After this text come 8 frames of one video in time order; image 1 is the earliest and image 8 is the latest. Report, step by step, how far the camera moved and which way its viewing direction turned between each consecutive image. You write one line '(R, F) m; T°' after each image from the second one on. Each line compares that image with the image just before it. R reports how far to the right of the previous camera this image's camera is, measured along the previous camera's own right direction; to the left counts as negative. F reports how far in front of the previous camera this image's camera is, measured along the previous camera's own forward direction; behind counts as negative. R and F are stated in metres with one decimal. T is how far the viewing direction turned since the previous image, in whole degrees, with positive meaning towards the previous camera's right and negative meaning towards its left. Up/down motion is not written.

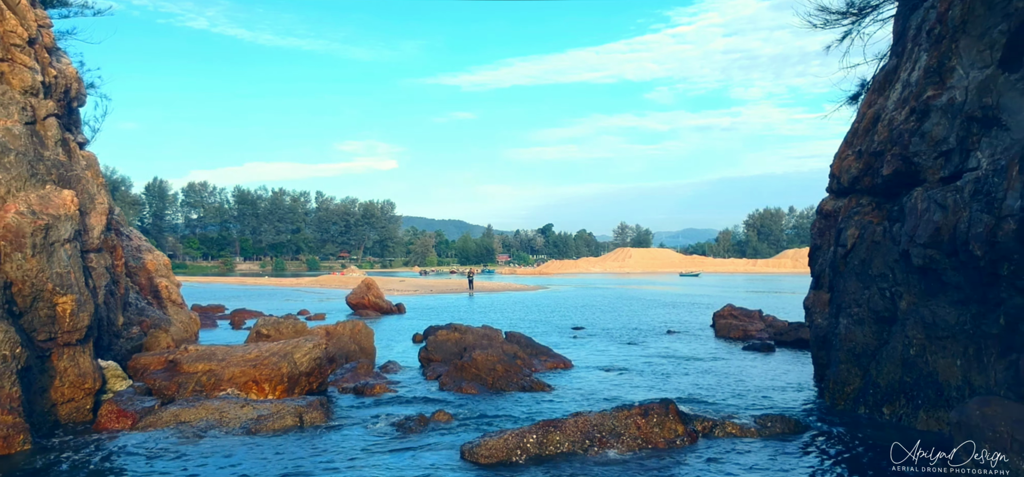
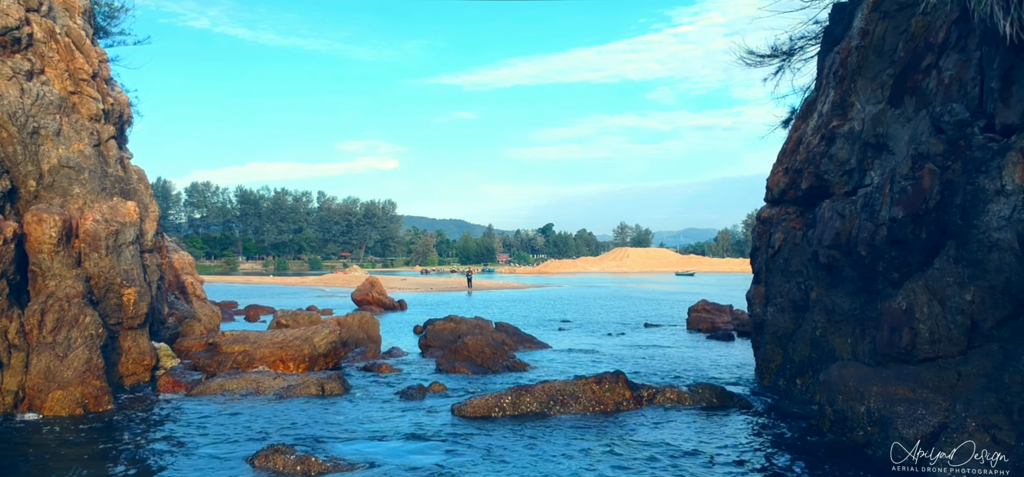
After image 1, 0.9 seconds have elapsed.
(+0.4, -3.2) m; 0°
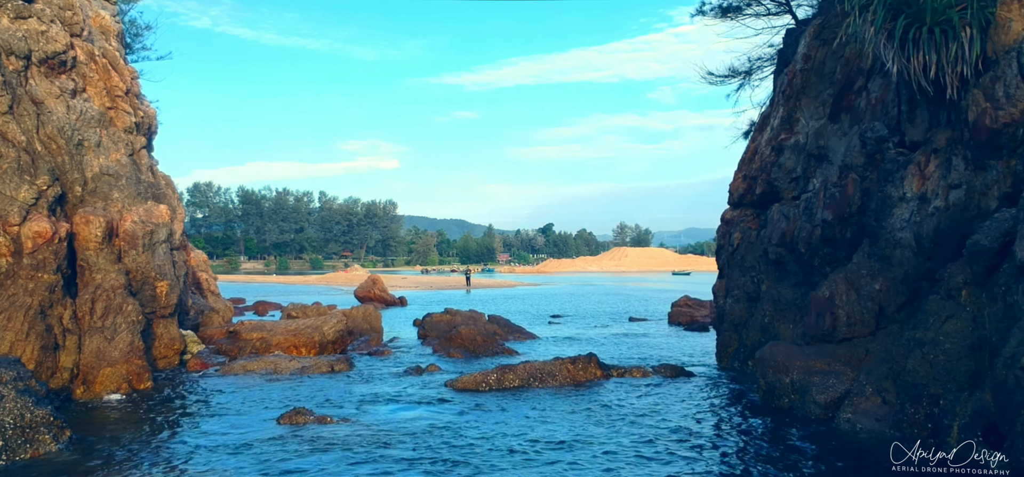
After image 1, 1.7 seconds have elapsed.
(+0.3, -2.4) m; 0°
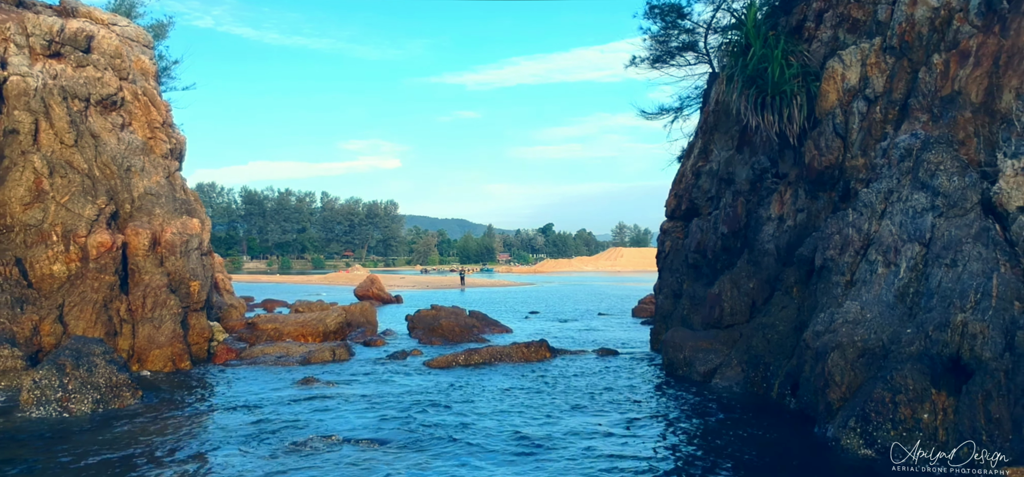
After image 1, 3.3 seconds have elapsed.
(+1.0, -4.5) m; 0°
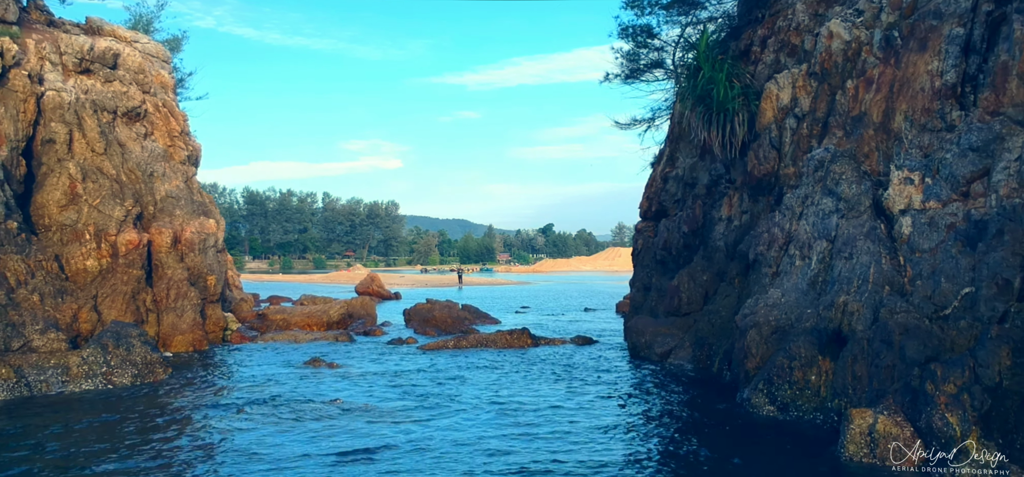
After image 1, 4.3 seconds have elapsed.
(+0.5, -2.6) m; 0°
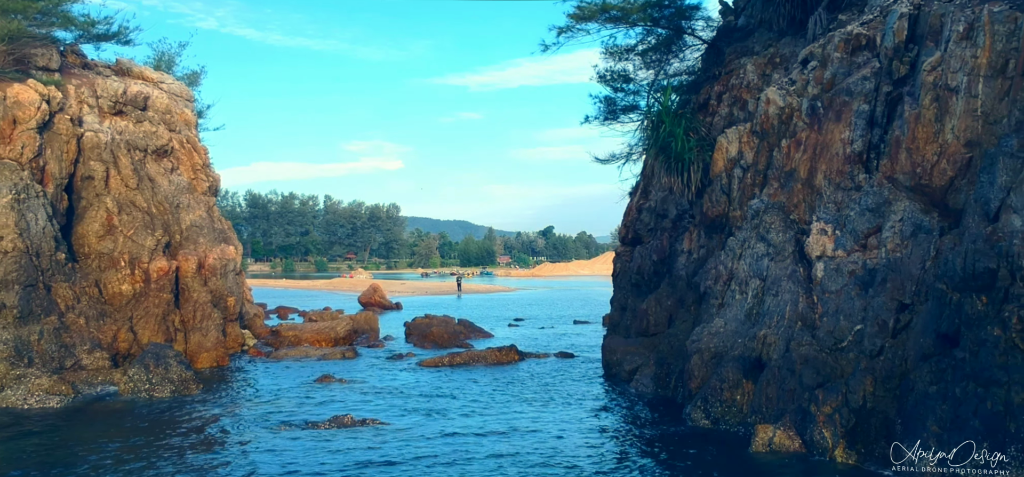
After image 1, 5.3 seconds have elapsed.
(+0.4, -3.0) m; 0°
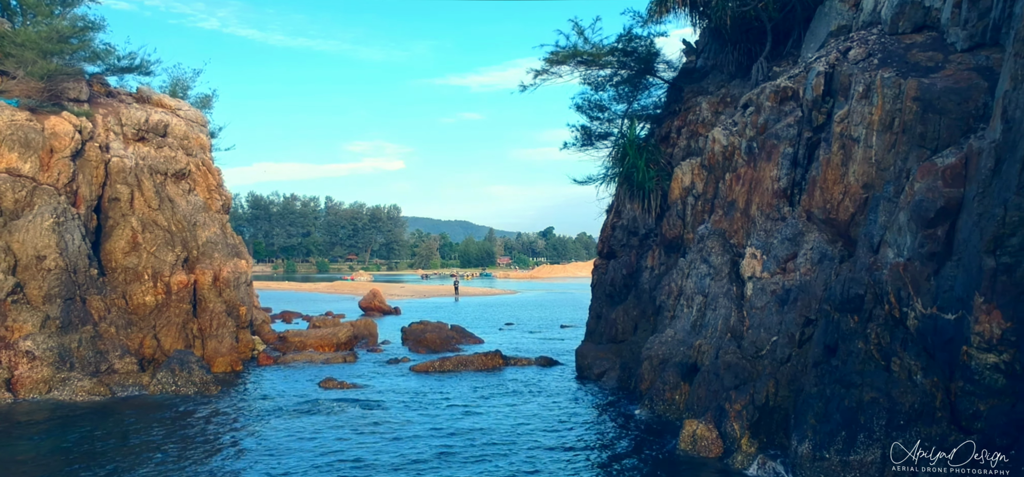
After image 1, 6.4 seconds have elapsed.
(+0.6, -3.0) m; 0°
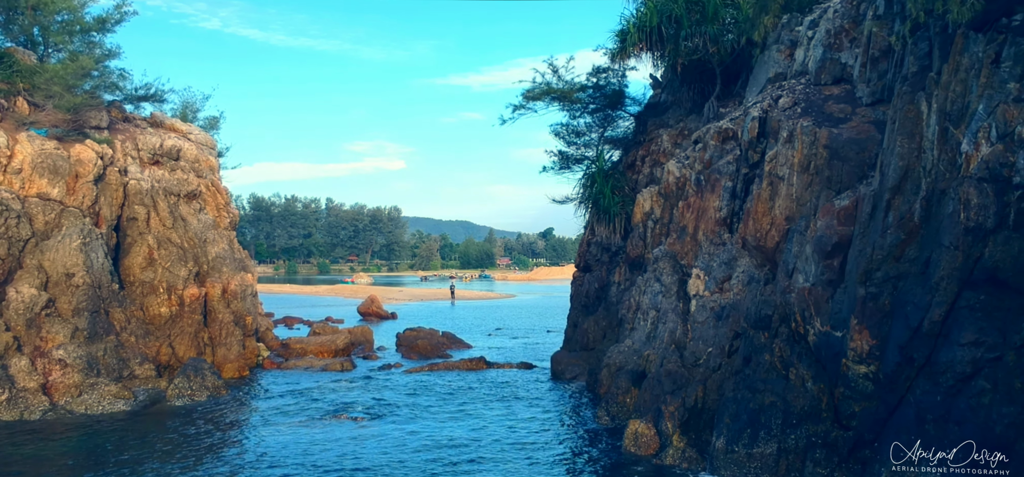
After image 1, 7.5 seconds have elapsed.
(+0.8, -3.0) m; 0°
